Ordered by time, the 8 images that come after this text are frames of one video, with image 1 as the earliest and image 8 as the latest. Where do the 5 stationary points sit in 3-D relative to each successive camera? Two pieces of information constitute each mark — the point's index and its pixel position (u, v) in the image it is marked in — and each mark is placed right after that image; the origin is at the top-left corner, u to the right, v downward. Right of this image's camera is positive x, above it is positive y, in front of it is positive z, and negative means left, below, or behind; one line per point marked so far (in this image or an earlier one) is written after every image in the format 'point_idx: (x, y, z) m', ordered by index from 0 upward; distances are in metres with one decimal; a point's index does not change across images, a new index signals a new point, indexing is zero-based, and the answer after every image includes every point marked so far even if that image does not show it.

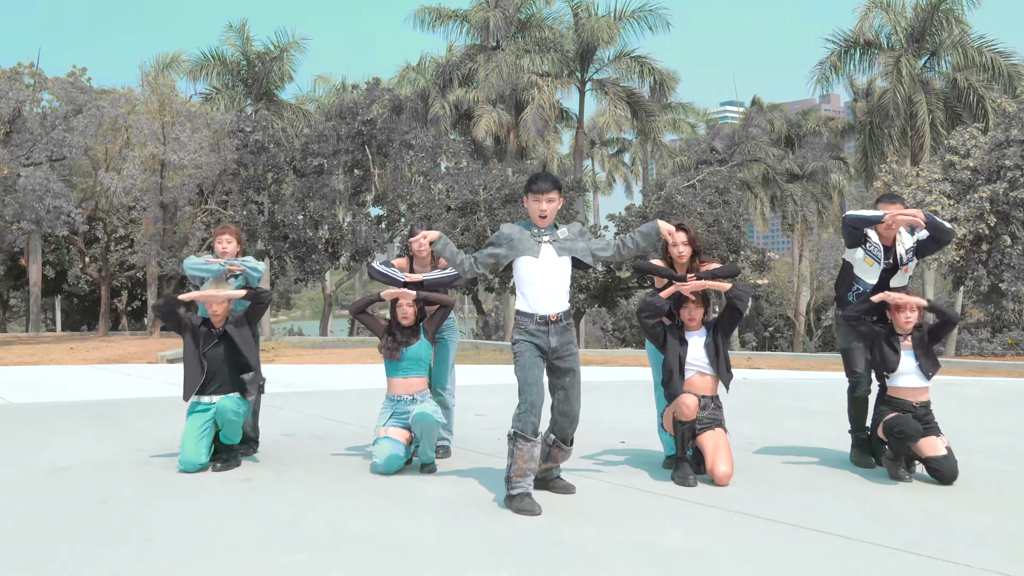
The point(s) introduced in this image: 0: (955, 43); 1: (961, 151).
0: (+9.9, +5.5, +19.6) m
1: (+8.7, +2.6, +16.8) m
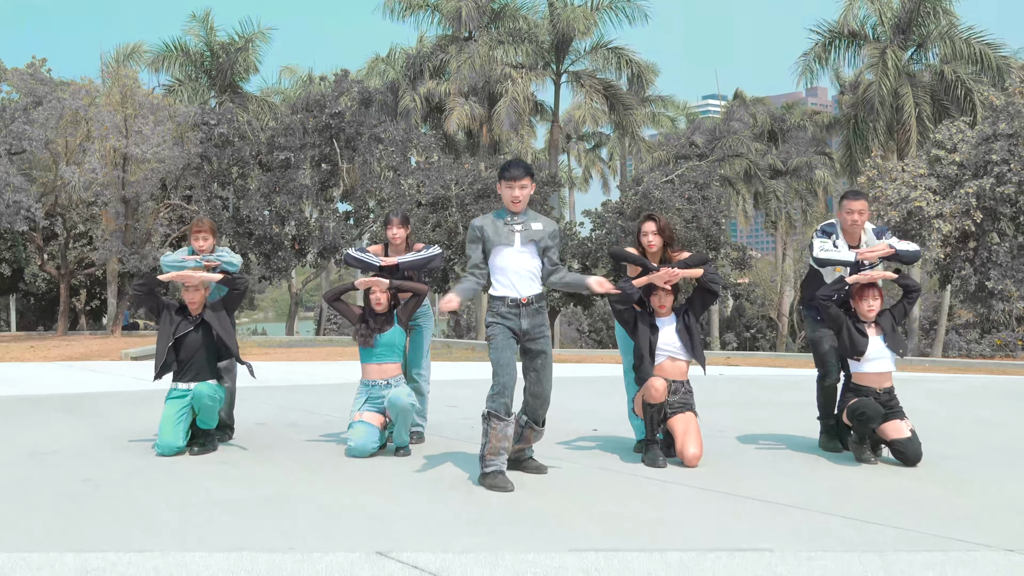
0: (+9.3, +5.5, +18.9) m
1: (+8.0, +2.6, +16.1) m
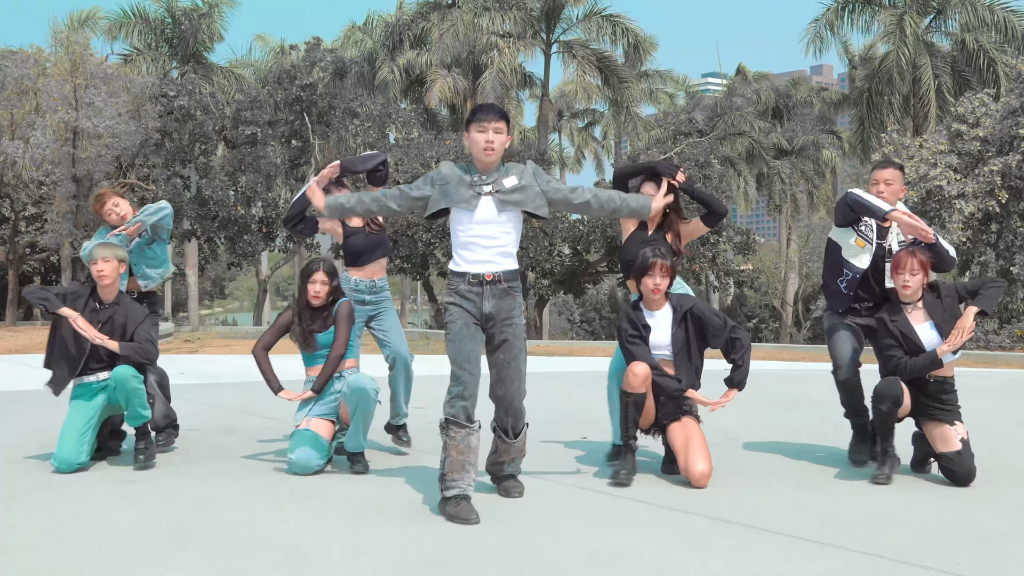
0: (+9.0, +5.7, +17.5) m
1: (+7.8, +2.8, +14.7) m
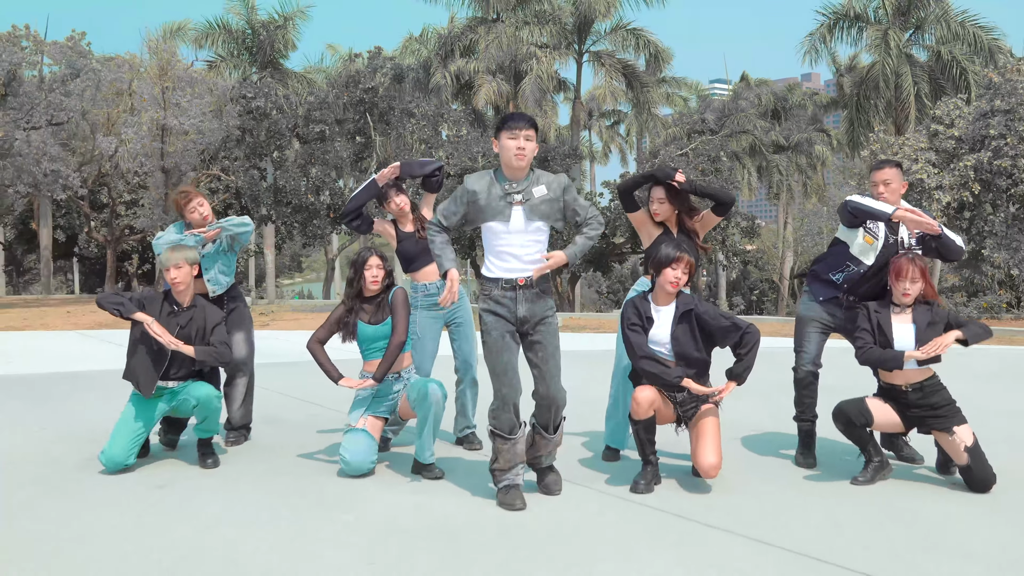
0: (+9.9, +6.3, +20.4) m
1: (+8.7, +3.3, +17.6) m
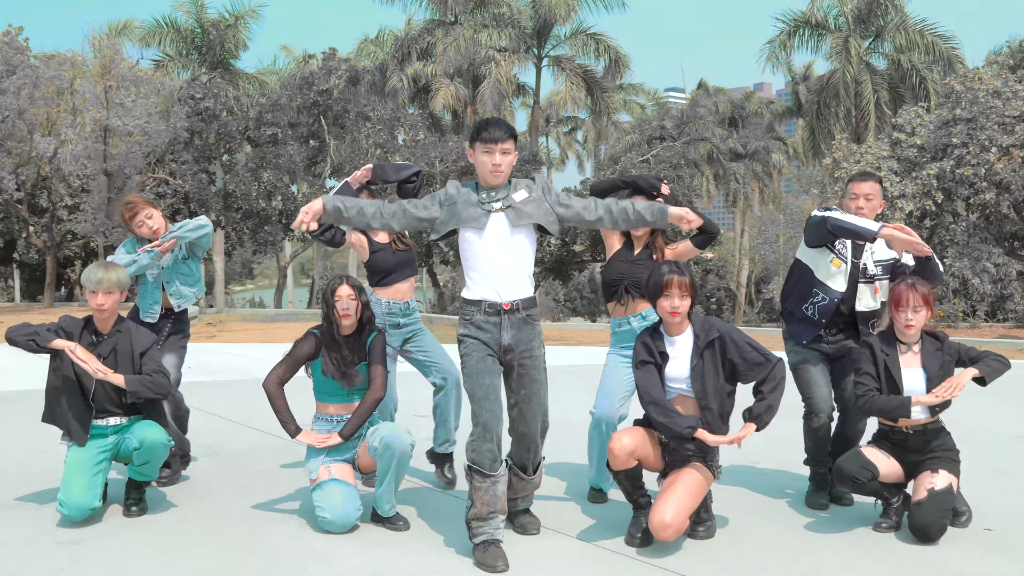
0: (+8.9, +6.1, +20.5) m
1: (+7.9, +3.2, +17.6) m
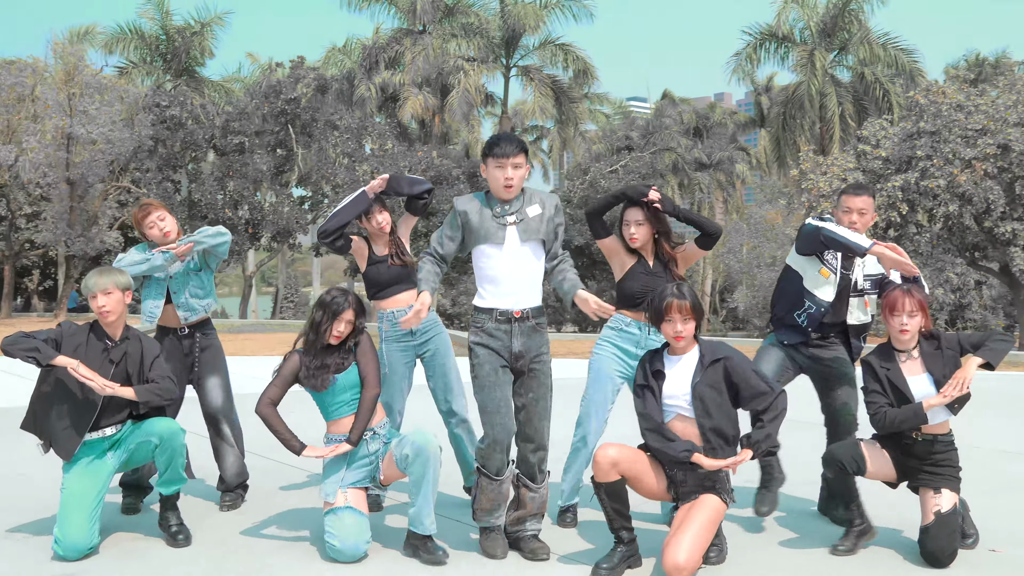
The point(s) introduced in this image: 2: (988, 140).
0: (+8.2, +5.9, +20.8) m
1: (+7.3, +3.0, +17.9) m
2: (+8.5, +2.6, +15.7) m
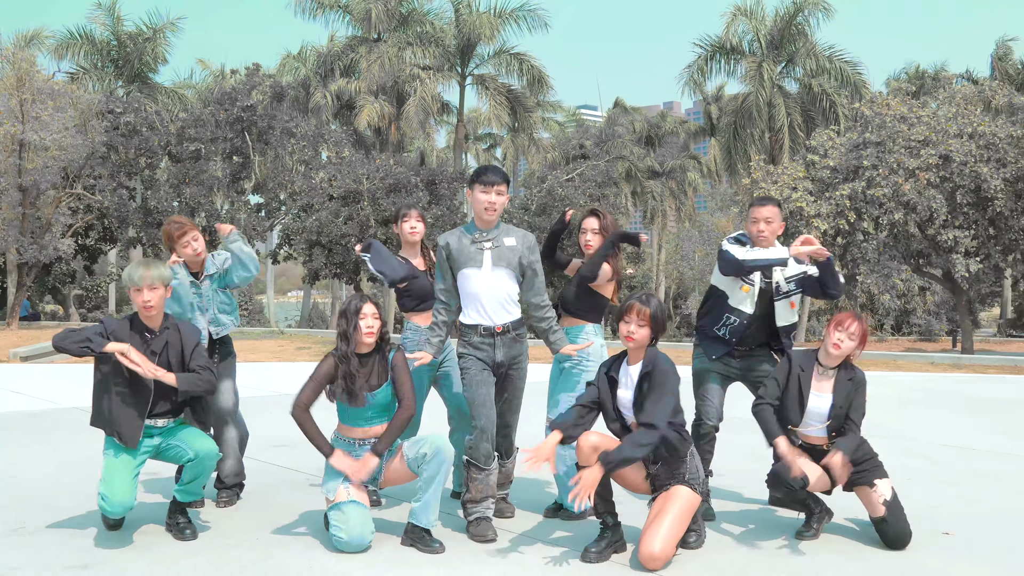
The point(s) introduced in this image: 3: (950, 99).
0: (+7.2, +5.7, +21.5) m
1: (+6.5, +2.9, +18.5) m
2: (+7.7, +2.5, +16.3) m
3: (+8.7, +3.7, +17.4) m
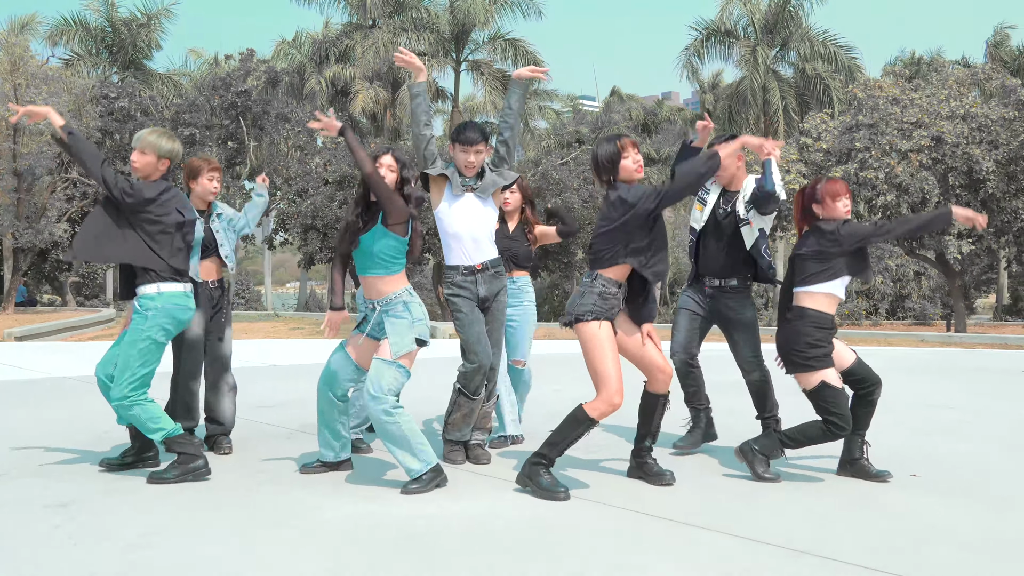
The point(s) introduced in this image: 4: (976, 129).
0: (+7.0, +6.1, +21.5) m
1: (+6.3, +3.2, +18.5) m
2: (+7.6, +2.9, +16.4) m
3: (+8.6, +4.1, +17.5) m
4: (+8.6, +3.0, +16.4) m
